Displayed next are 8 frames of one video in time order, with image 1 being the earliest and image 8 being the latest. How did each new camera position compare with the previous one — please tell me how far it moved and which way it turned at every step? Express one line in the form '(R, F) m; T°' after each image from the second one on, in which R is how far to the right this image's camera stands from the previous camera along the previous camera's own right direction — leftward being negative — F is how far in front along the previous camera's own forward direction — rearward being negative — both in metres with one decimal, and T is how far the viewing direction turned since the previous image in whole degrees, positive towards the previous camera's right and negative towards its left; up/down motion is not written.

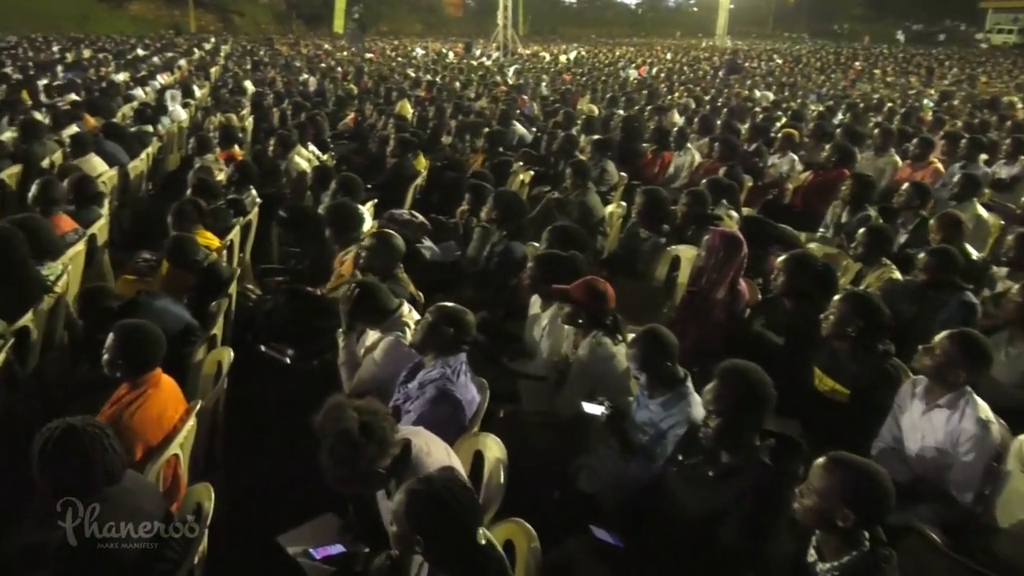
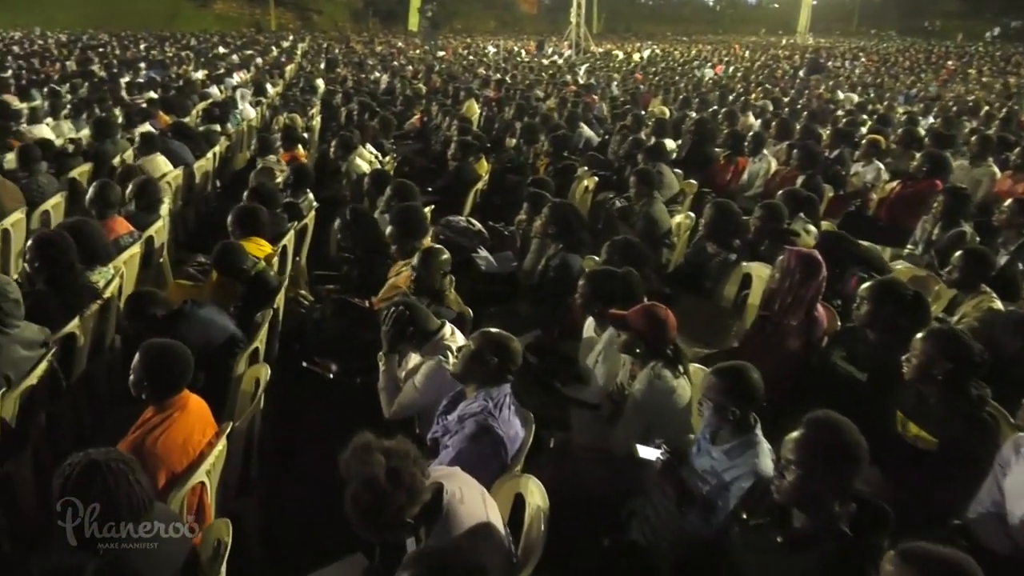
(+0.1, +0.2) m; -5°
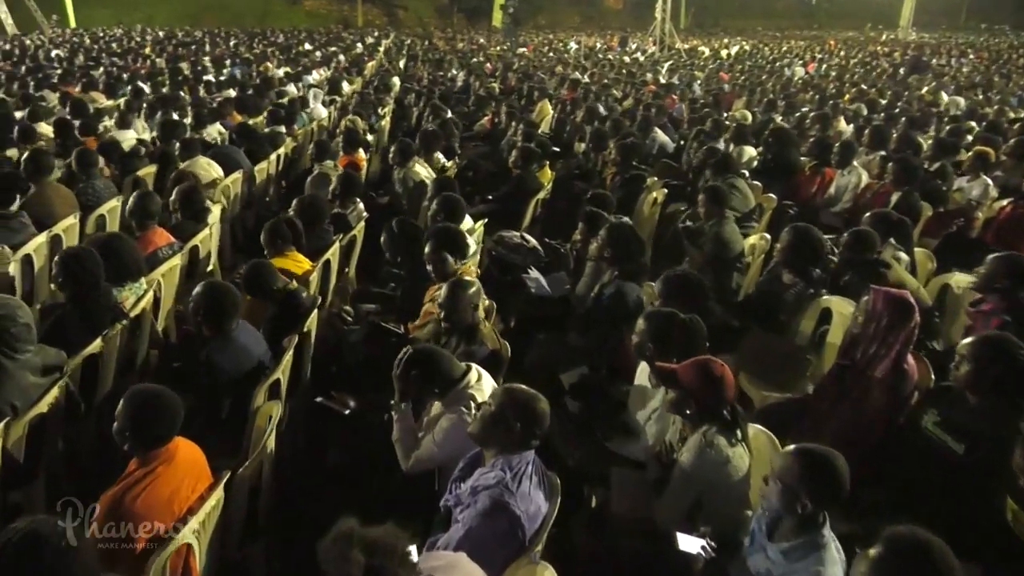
(+0.1, +0.3) m; -6°
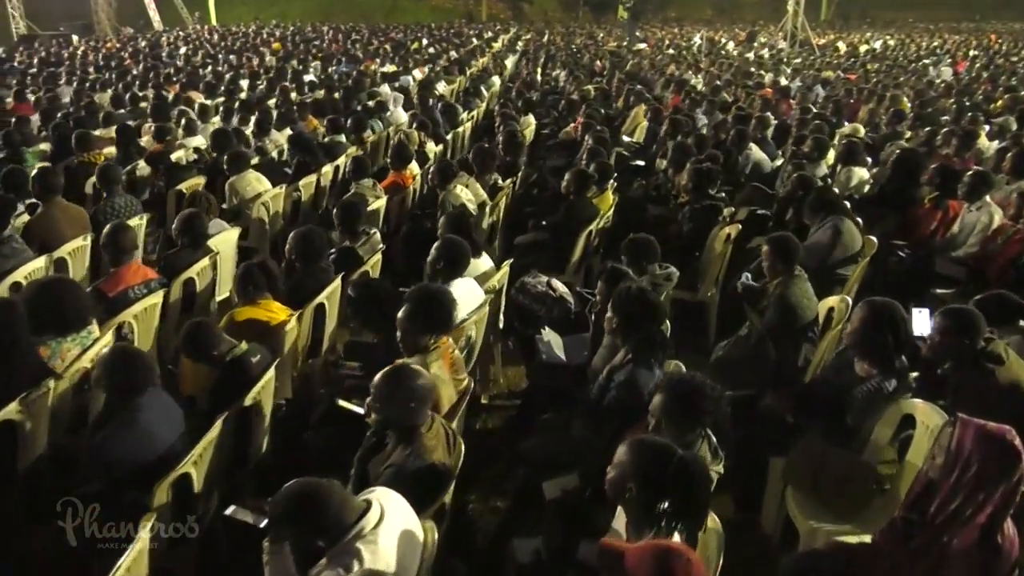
(+0.5, +0.7) m; -9°
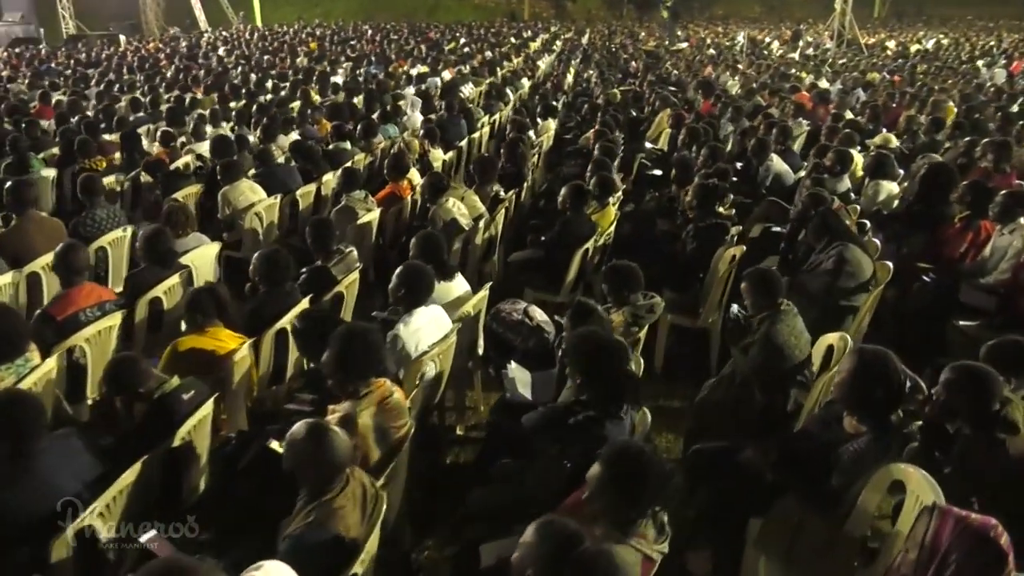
(+0.4, +0.3) m; -3°
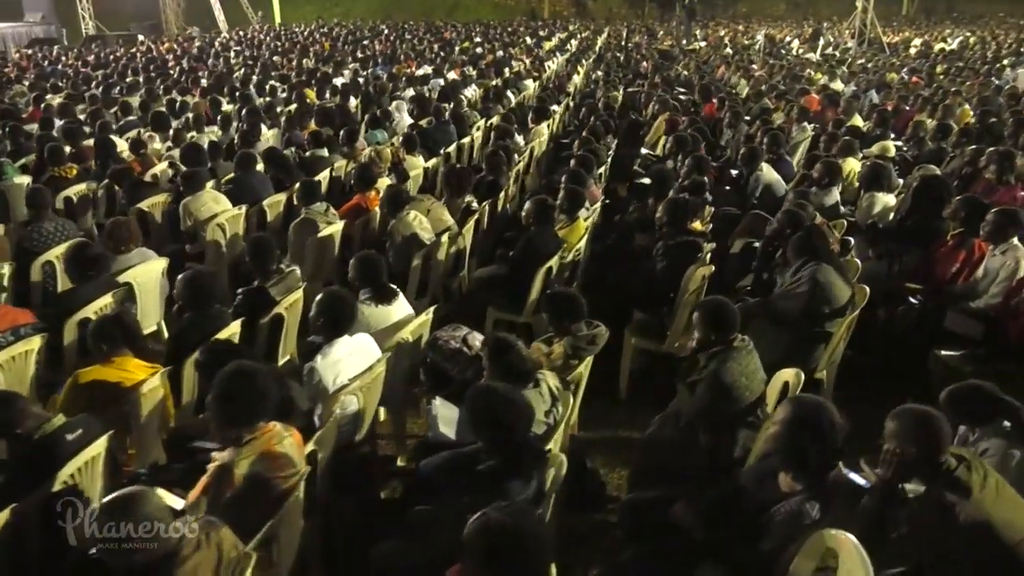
(+0.4, +0.3) m; -2°
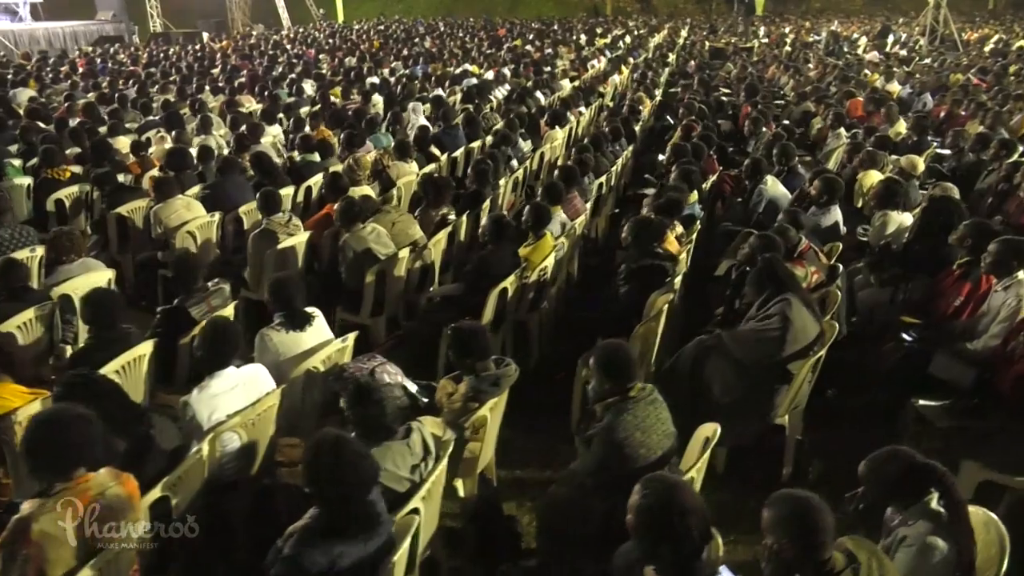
(+0.7, +0.3) m; -5°
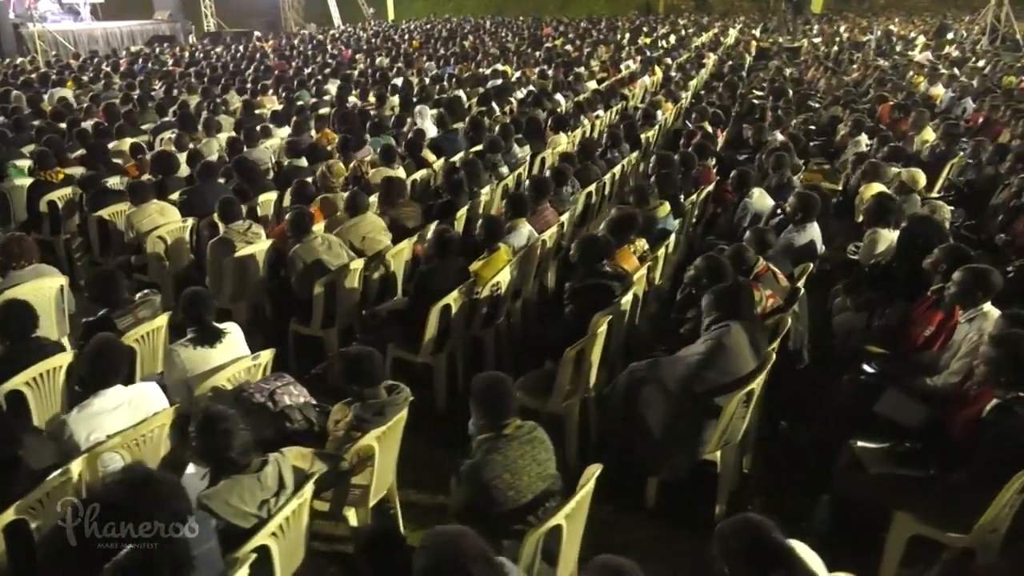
(+0.6, +0.2) m; -4°
